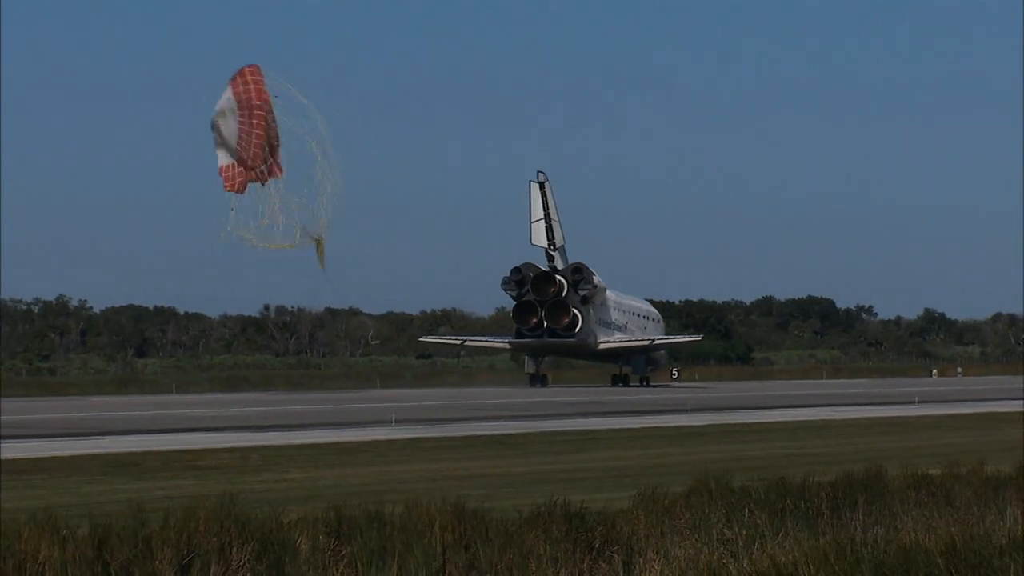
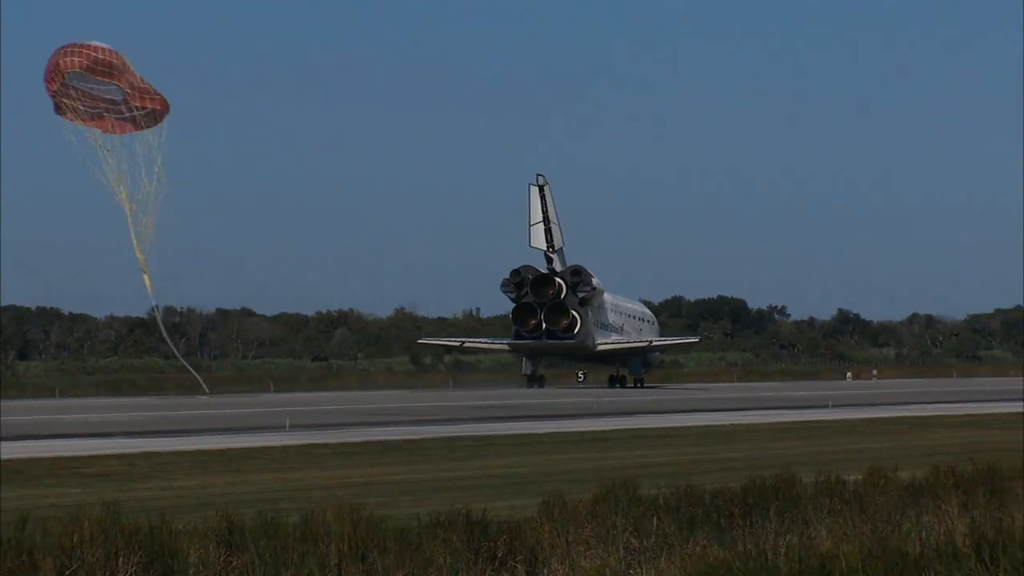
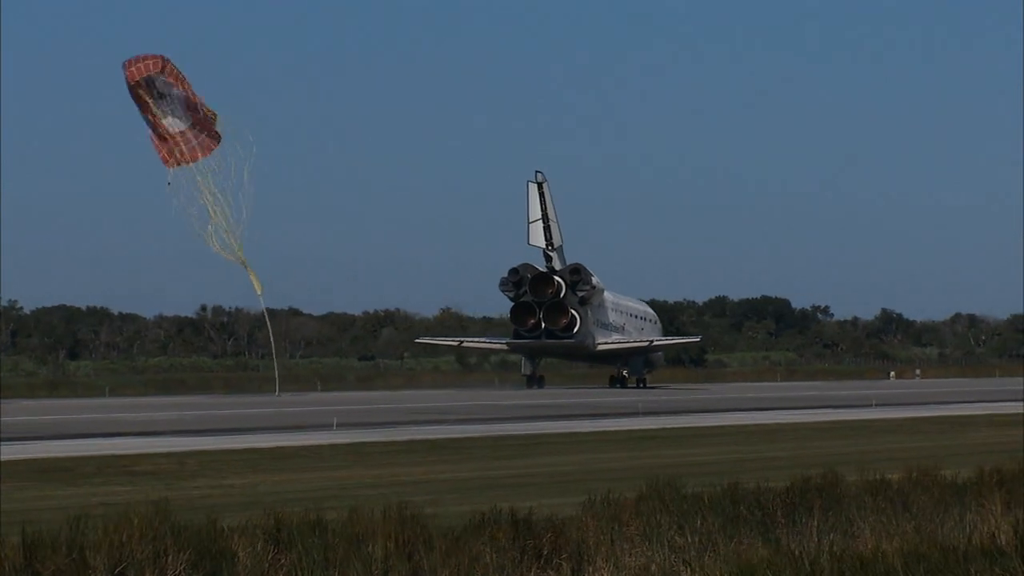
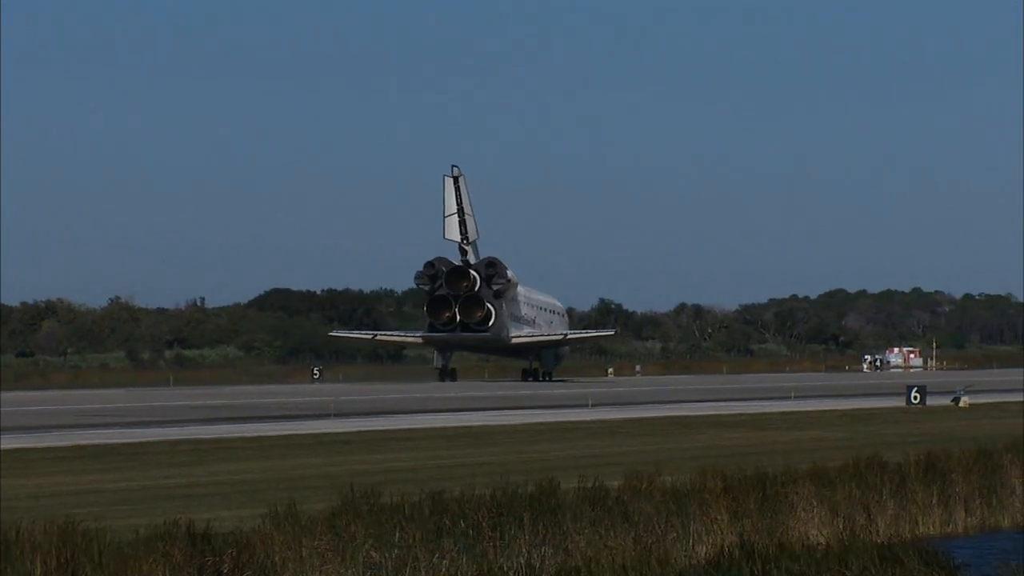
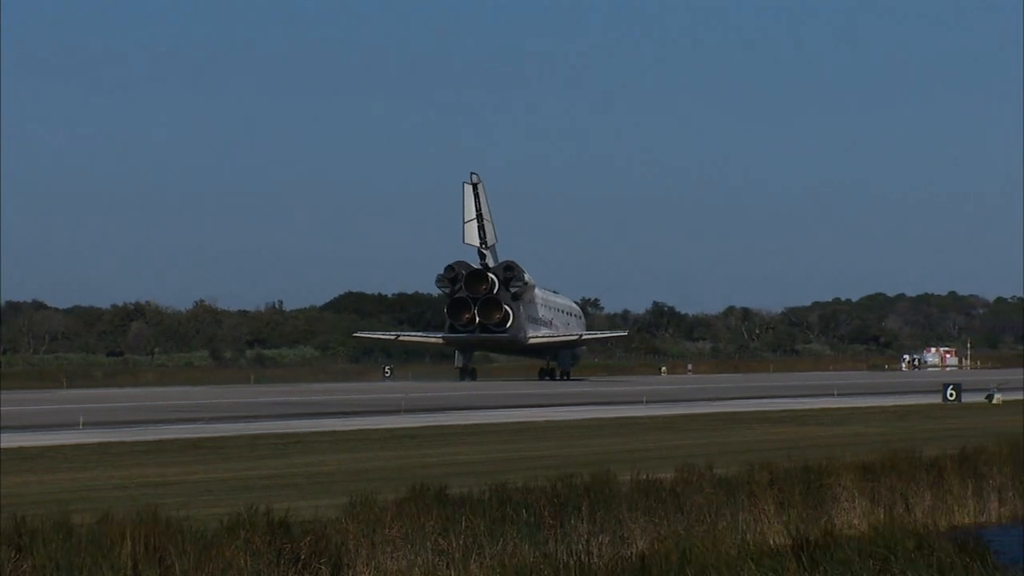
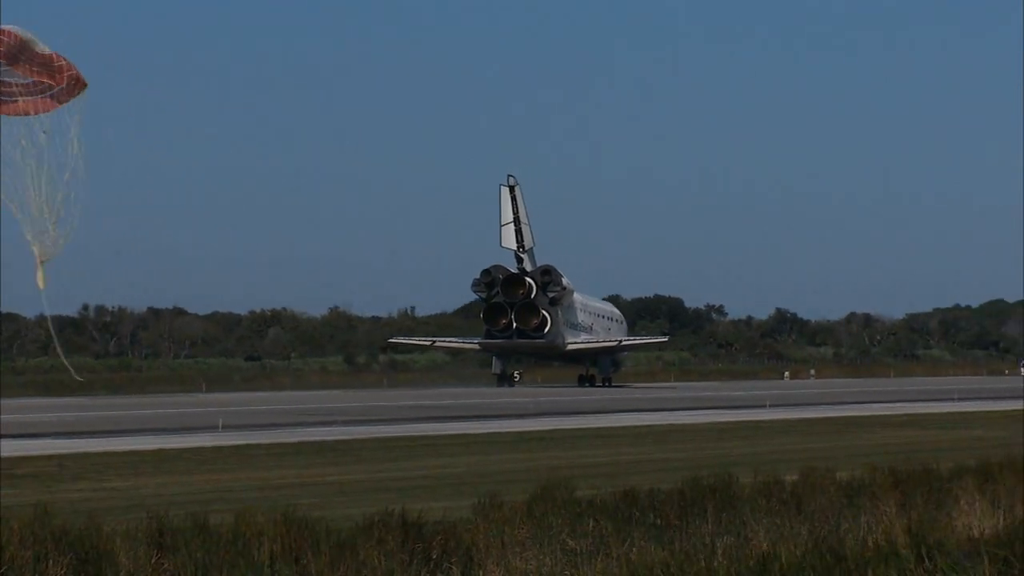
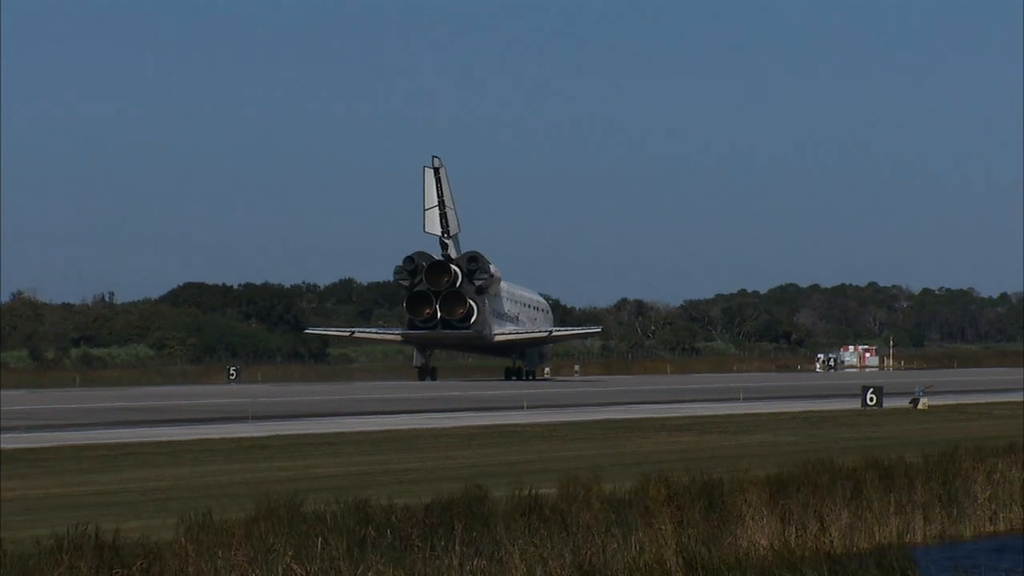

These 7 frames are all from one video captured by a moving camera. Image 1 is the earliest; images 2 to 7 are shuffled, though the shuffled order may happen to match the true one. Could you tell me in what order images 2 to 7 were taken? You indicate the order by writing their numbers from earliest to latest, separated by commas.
3, 2, 6, 5, 4, 7
